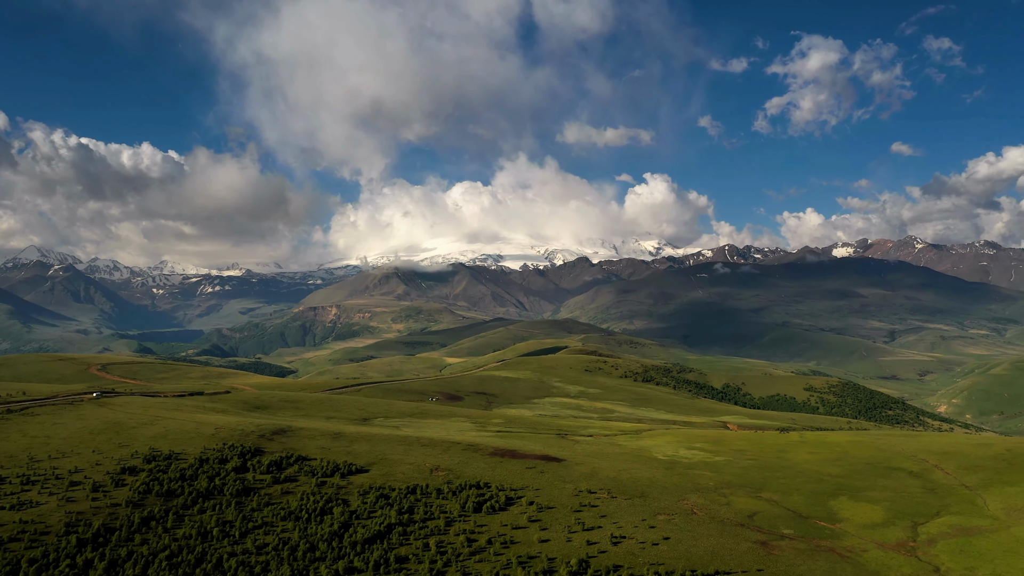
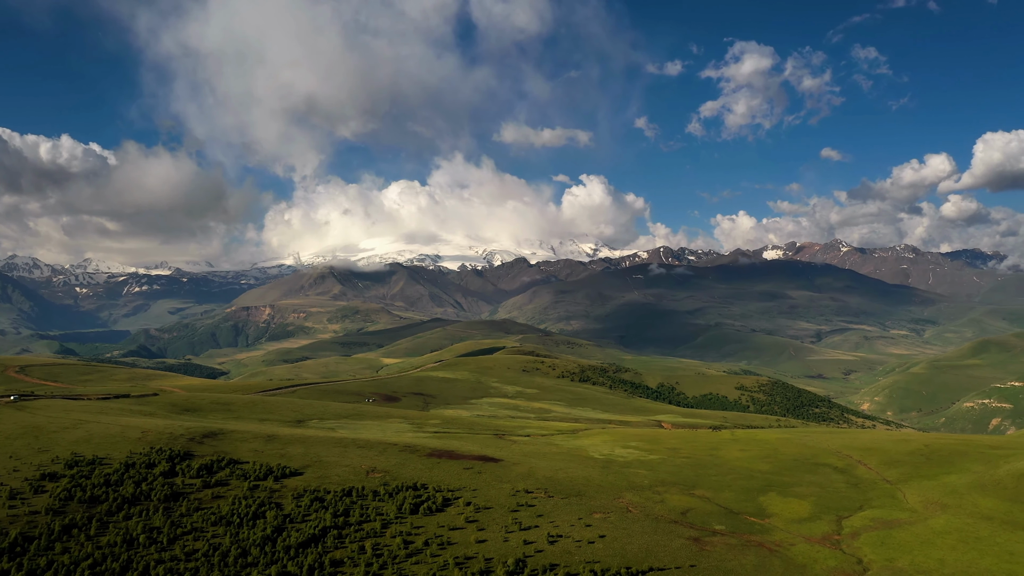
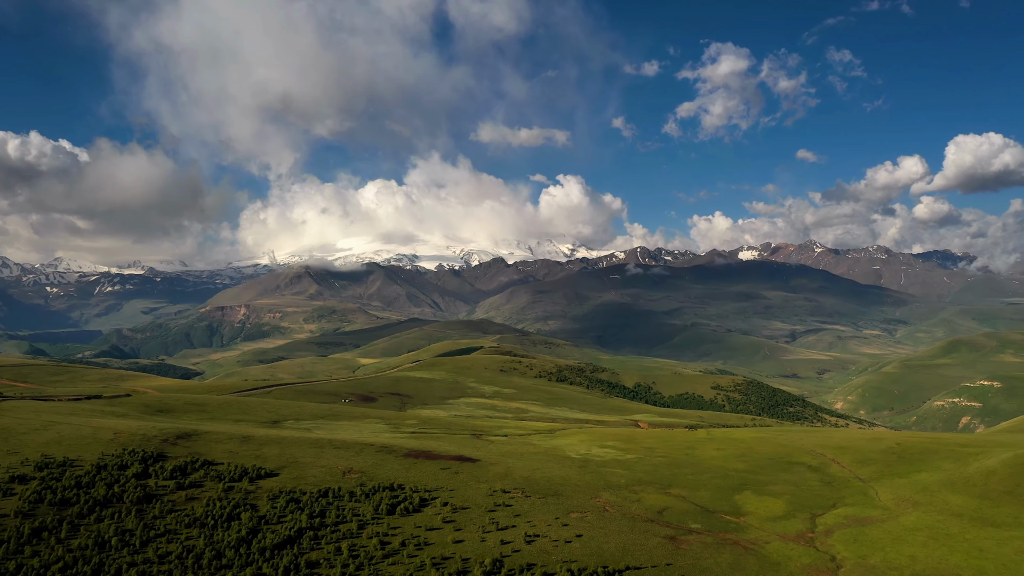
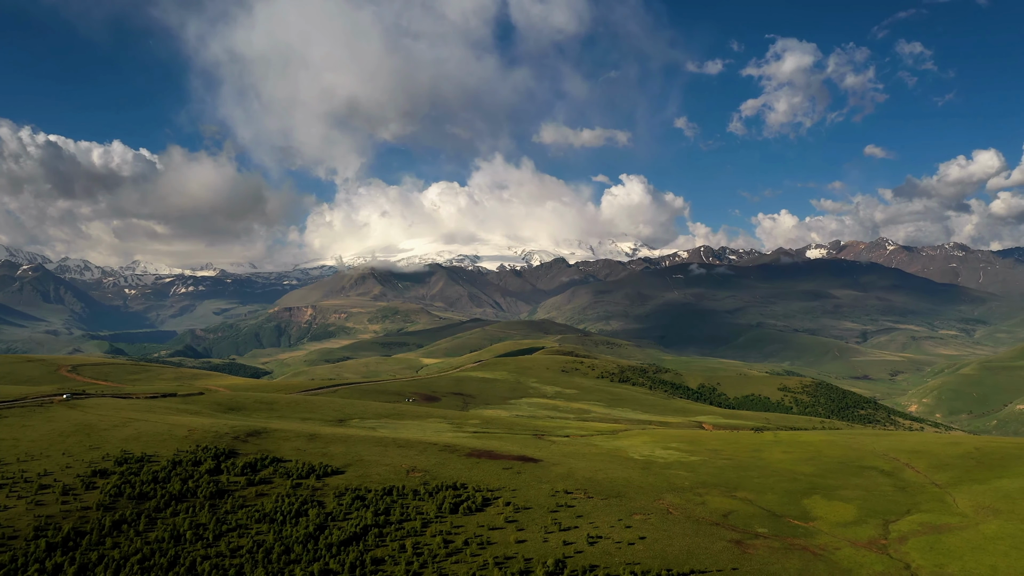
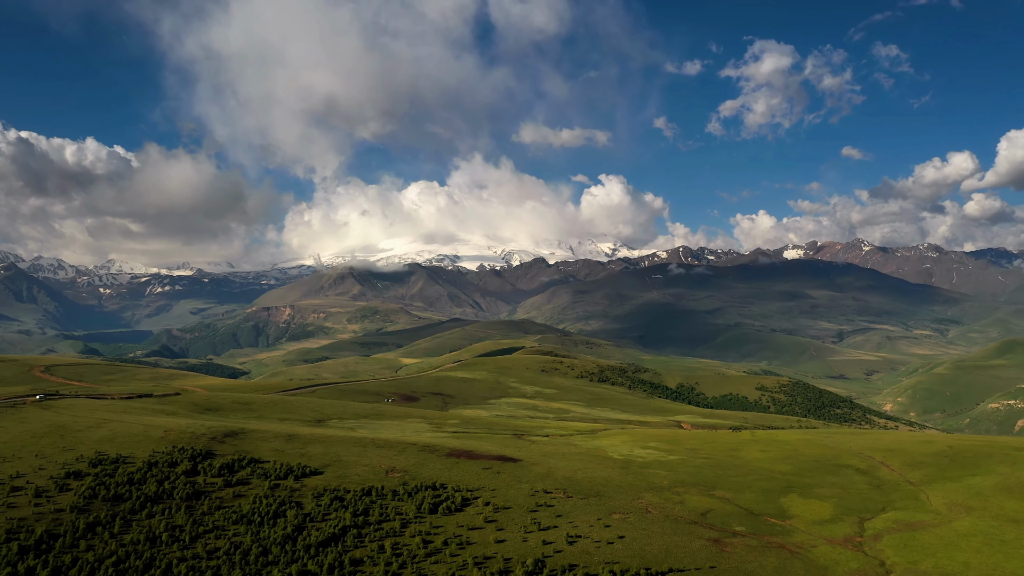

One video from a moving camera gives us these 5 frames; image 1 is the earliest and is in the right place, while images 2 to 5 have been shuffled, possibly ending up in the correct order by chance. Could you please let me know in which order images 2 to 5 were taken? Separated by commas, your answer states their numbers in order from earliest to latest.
4, 5, 2, 3
